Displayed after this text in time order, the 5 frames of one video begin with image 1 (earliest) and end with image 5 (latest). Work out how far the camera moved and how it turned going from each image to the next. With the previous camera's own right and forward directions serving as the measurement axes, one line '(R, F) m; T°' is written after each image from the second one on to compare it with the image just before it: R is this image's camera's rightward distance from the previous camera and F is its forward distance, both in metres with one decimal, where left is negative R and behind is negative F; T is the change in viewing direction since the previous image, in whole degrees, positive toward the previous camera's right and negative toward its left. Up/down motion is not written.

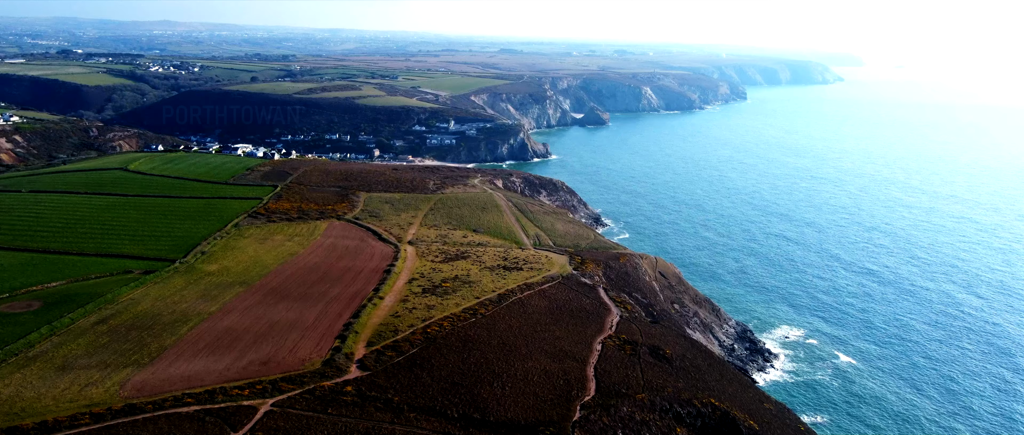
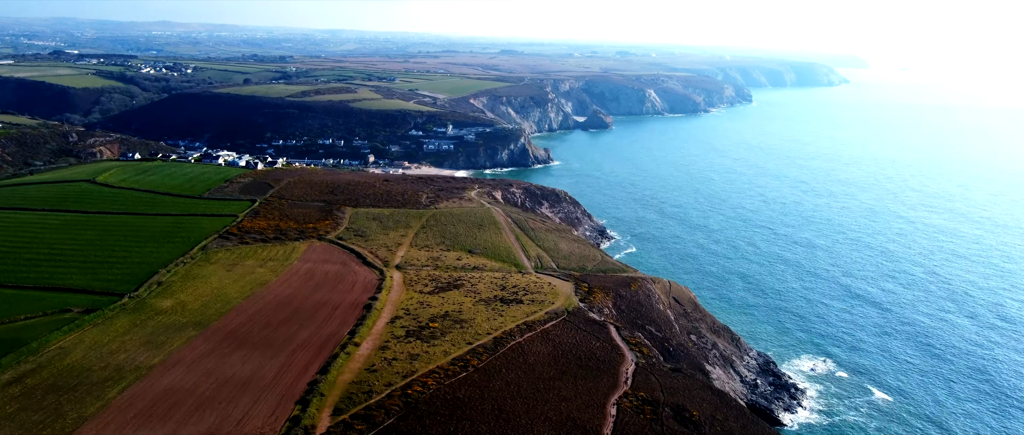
(+0.1, +5.7) m; 0°
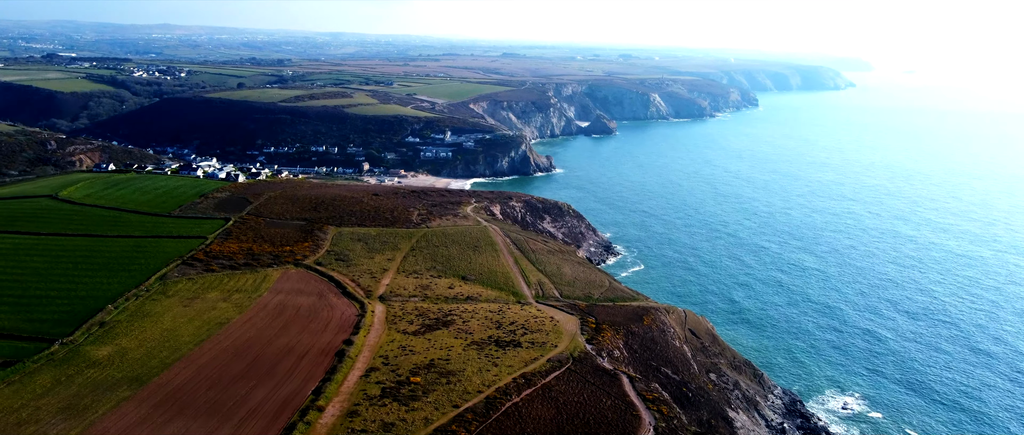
(+0.3, +5.6) m; 0°
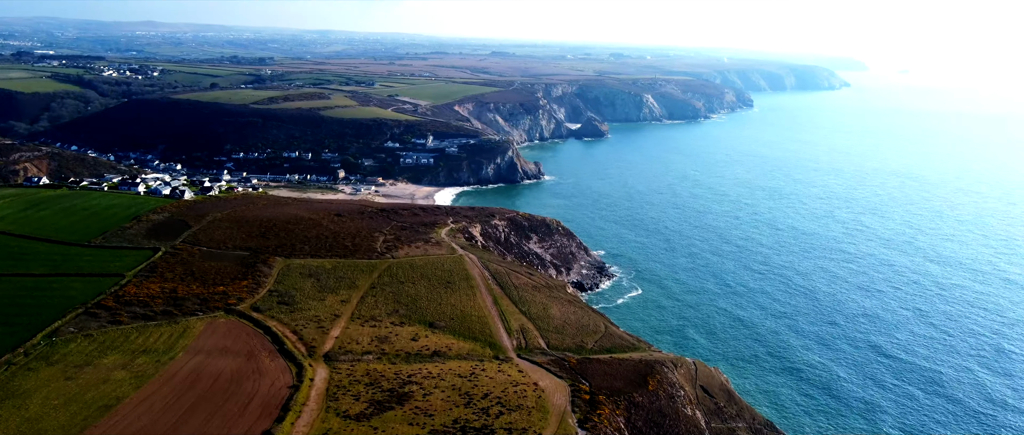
(+1.1, +8.2) m; +1°
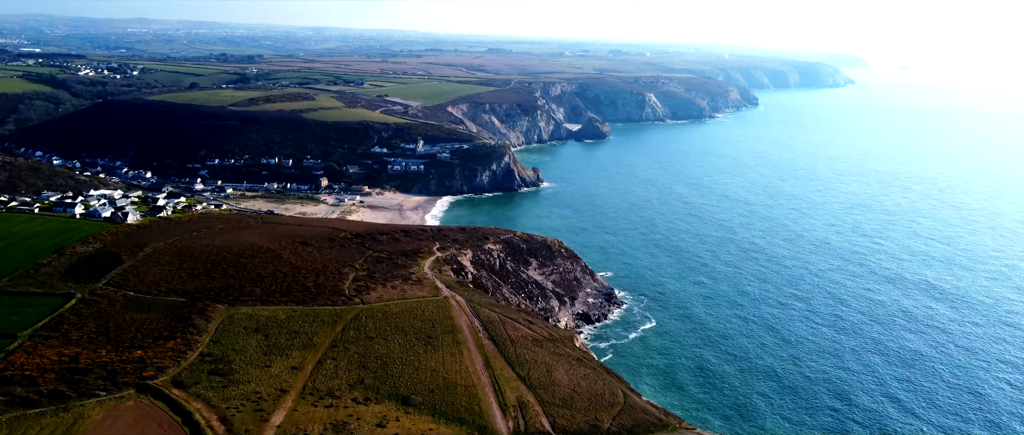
(+0.2, +9.1) m; 0°
